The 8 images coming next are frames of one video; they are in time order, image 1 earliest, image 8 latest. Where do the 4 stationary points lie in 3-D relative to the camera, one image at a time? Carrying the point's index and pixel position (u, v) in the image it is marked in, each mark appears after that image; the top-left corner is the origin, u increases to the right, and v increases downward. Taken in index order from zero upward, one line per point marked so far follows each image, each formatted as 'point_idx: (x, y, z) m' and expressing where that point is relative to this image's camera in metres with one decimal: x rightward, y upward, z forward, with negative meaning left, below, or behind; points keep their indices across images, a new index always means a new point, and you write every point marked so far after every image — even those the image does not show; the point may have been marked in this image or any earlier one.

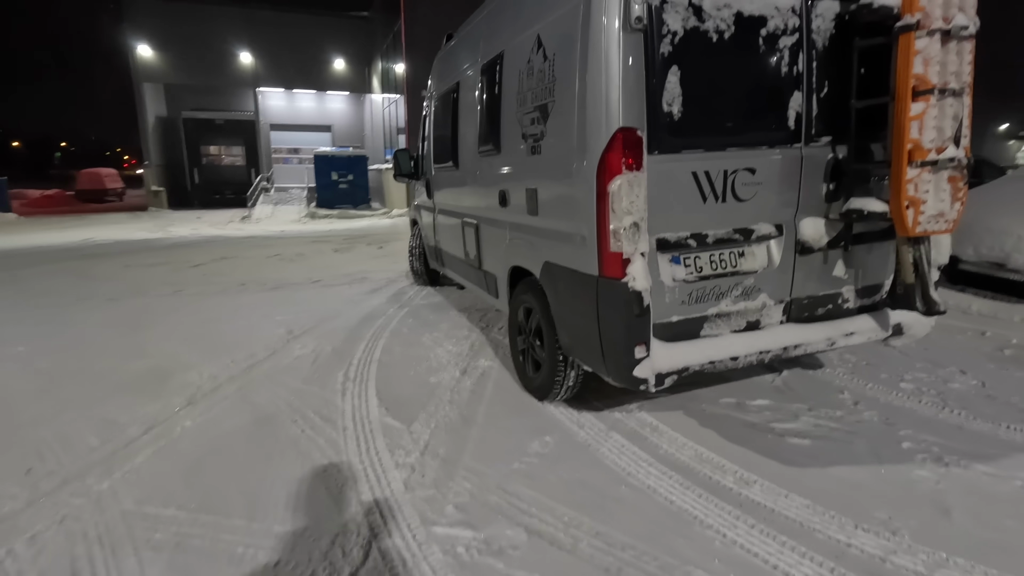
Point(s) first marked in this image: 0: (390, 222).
0: (-3.7, +2.0, +15.7) m
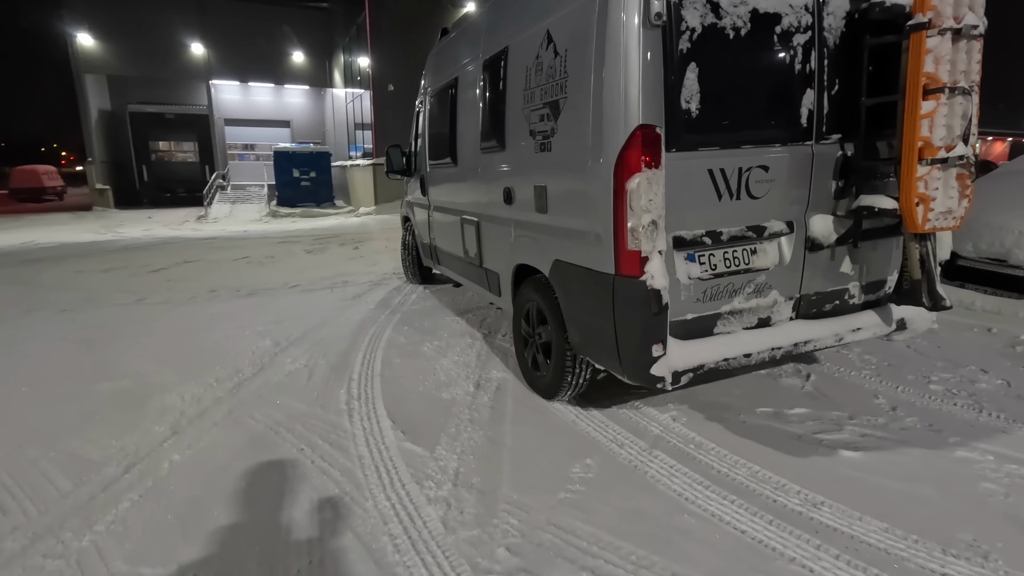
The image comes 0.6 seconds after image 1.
0: (-4.5, +1.9, +15.1) m
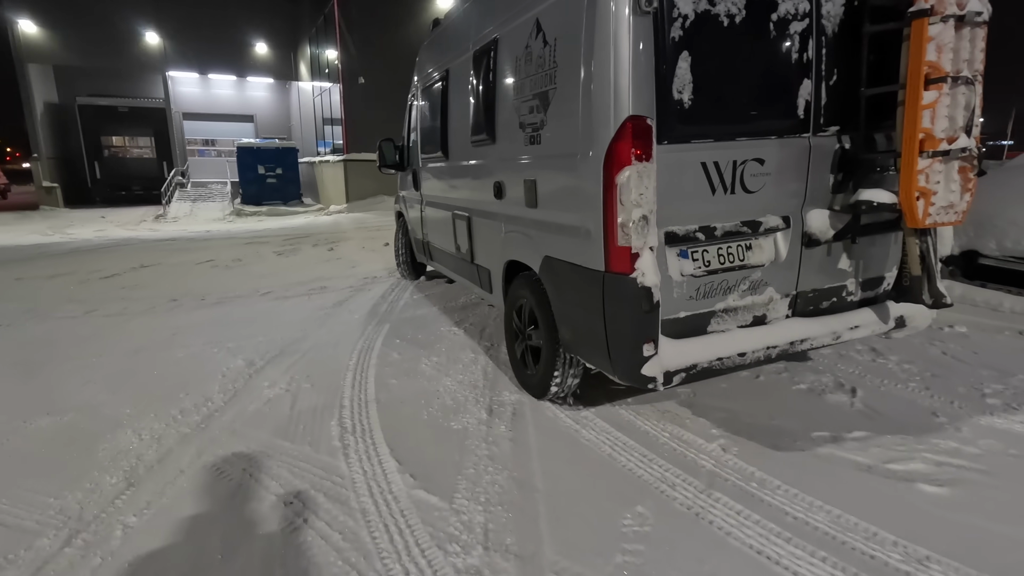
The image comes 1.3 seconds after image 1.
0: (-5.1, +1.9, +14.4) m
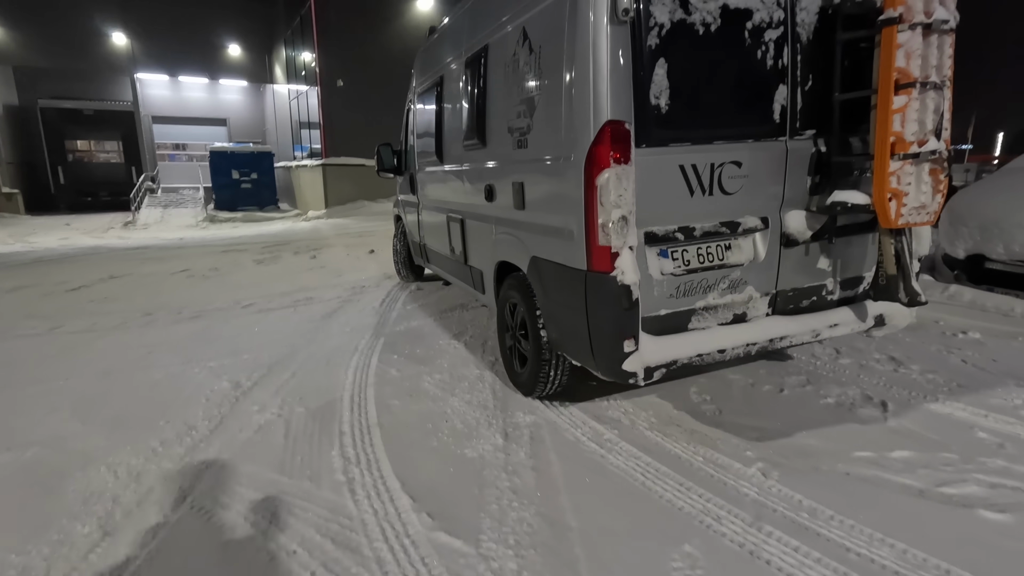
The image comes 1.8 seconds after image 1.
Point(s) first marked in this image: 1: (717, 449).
0: (-5.5, +1.7, +14.0) m
1: (+1.0, -0.8, +2.5) m
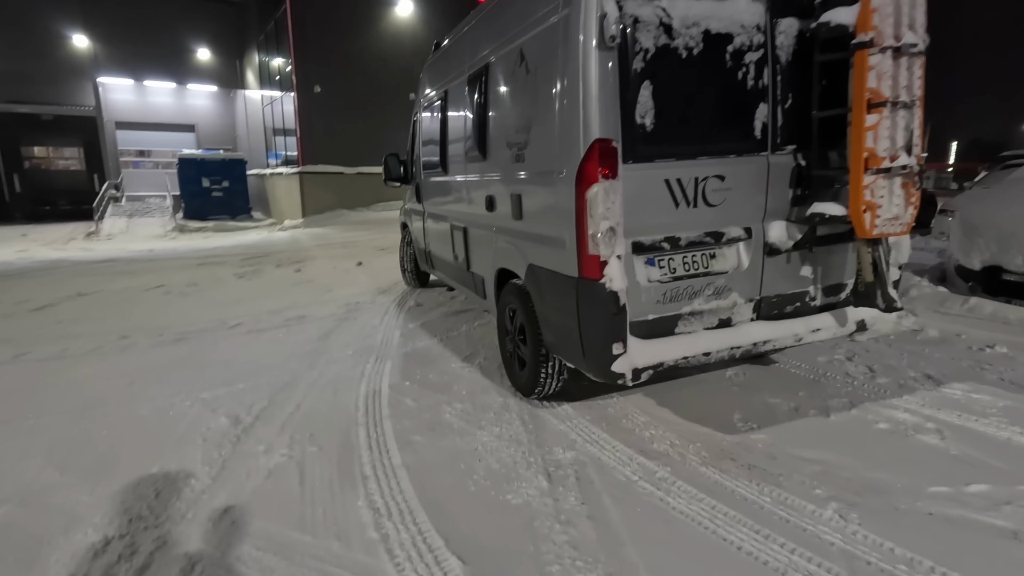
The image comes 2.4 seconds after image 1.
0: (-5.8, +1.3, +13.5) m
1: (+1.2, -0.9, +2.3) m
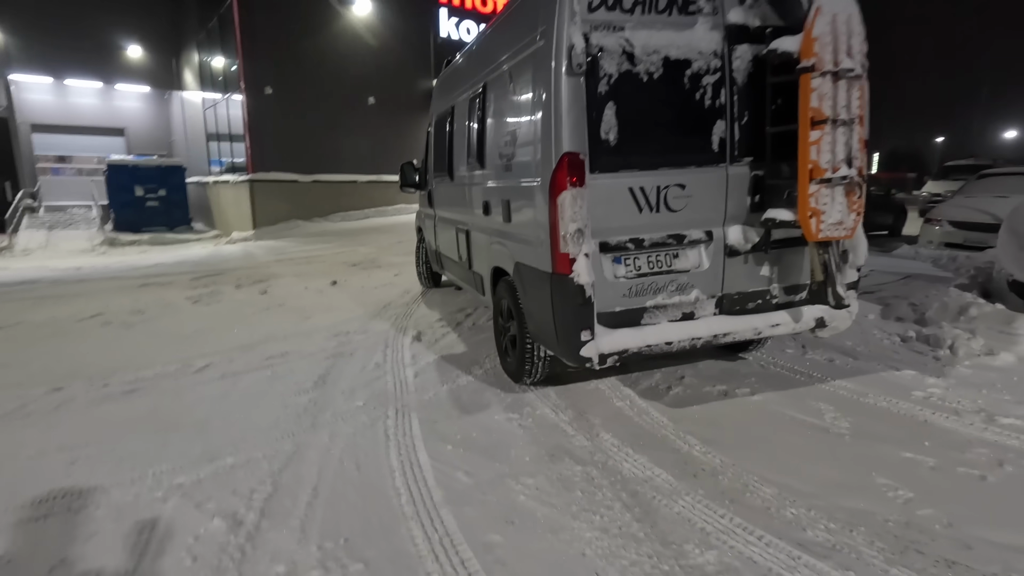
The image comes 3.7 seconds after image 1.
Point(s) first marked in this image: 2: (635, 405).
0: (-6.4, +0.9, +12.3) m
1: (+1.7, -1.0, +1.8) m
2: (+0.8, -0.7, +3.3) m
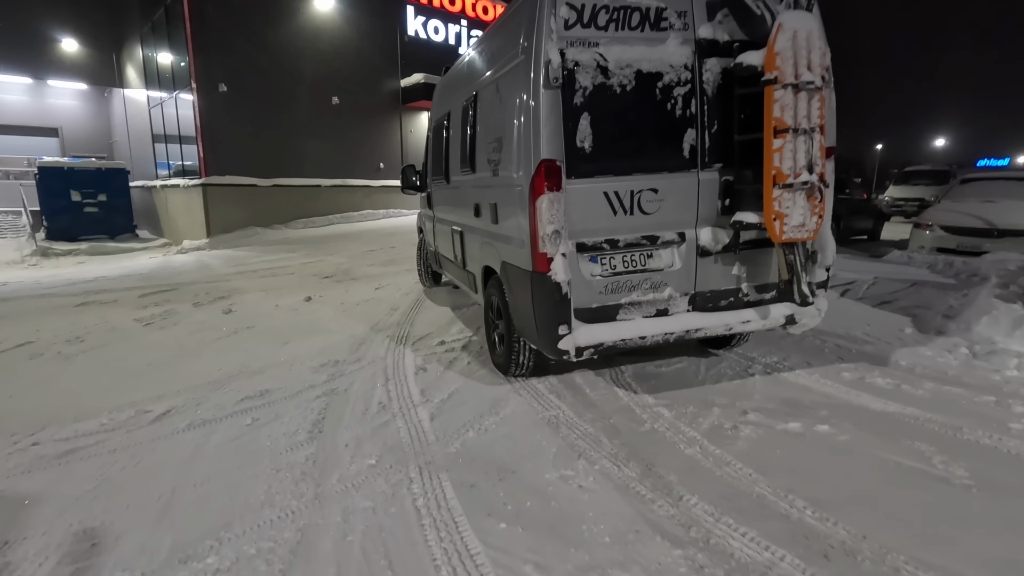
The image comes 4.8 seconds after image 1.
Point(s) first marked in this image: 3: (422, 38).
0: (-6.8, +0.6, +11.2) m
1: (+2.1, -1.1, +1.3) m
2: (+1.0, -0.9, +2.8) m
3: (-3.1, +8.7, +18.3) m
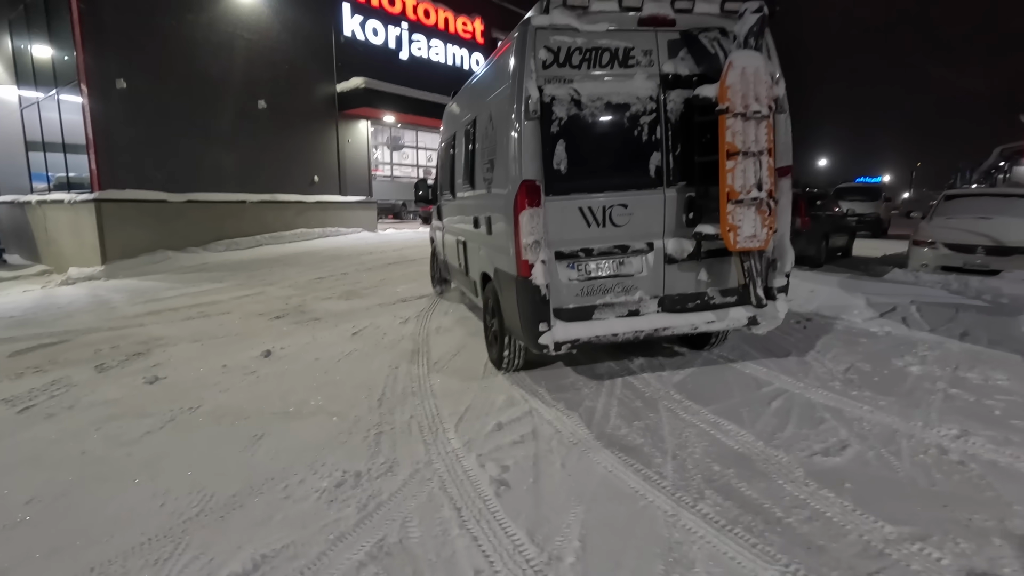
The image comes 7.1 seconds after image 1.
0: (-7.2, -0.2, +8.8) m
1: (+3.1, -1.4, +0.3) m
2: (+1.9, -1.2, +1.7) m
3: (-4.8, +7.9, +16.6) m
